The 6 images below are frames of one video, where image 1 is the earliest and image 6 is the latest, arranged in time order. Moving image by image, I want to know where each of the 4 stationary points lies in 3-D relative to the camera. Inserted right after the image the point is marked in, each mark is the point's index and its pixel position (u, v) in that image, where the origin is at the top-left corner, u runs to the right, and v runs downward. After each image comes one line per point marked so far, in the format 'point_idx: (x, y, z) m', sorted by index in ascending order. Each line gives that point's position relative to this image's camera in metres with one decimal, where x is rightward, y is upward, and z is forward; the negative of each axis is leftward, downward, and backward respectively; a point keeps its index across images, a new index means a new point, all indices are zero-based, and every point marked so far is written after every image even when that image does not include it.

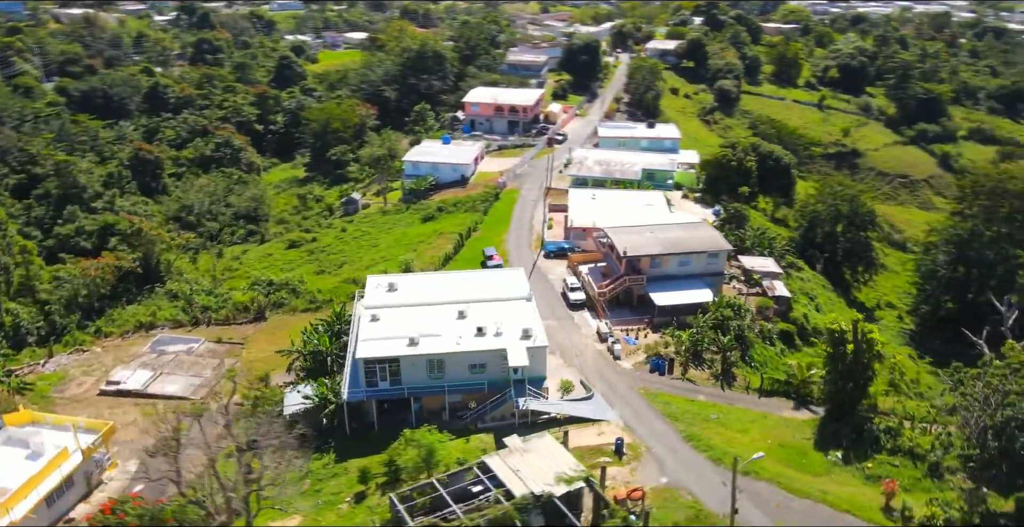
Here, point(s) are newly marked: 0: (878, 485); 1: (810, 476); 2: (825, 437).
0: (+7.6, -4.6, +15.6) m
1: (+6.4, -4.5, +15.9) m
2: (+7.4, -4.1, +17.5) m
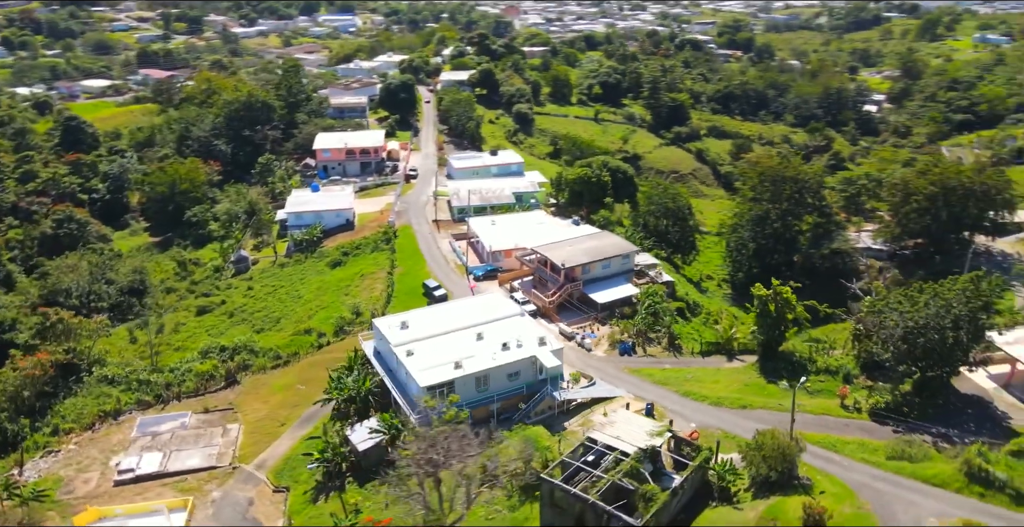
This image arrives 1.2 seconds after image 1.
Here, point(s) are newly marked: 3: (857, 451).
0: (+9.3, -3.9, +22.4) m
1: (+8.0, -4.0, +22.3) m
2: (+8.3, -3.6, +24.1) m
3: (+8.5, -4.5, +18.2) m
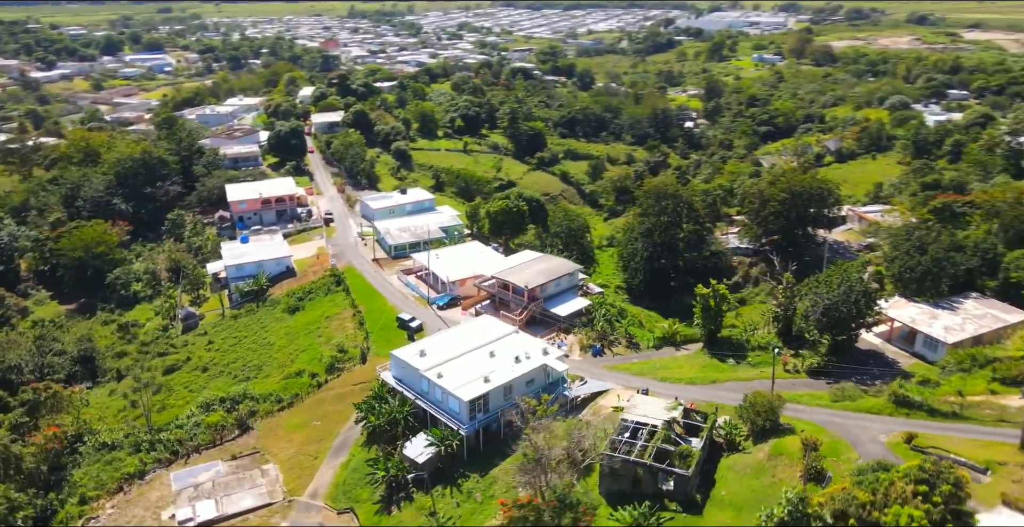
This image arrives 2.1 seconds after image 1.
0: (+9.7, -3.9, +28.8) m
1: (+8.5, -4.1, +28.4) m
2: (+8.3, -3.7, +30.3) m
3: (+9.9, -4.4, +24.5) m
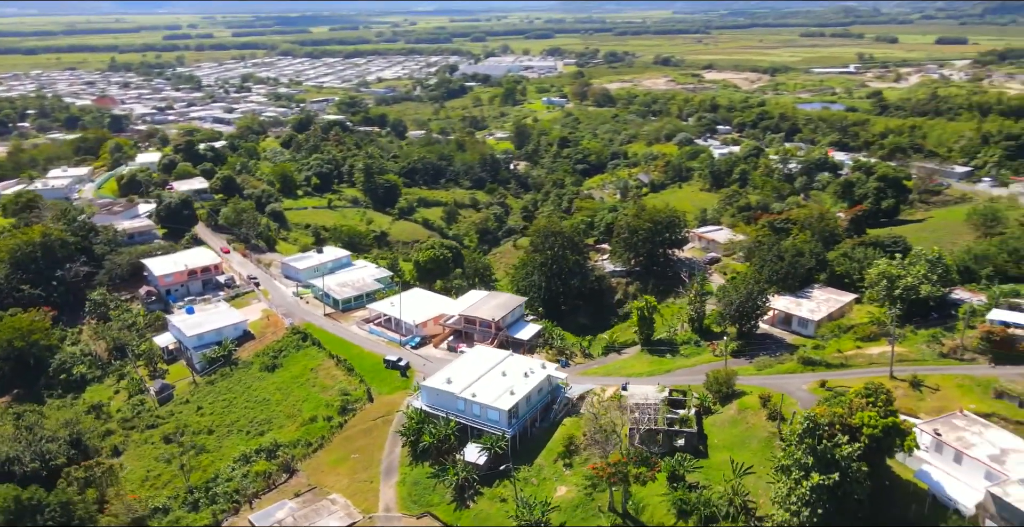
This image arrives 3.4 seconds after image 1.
0: (+9.3, -4.7, +38.3) m
1: (+8.3, -5.0, +37.6) m
2: (+7.6, -4.7, +39.4) m
3: (+10.8, -4.9, +34.3) m
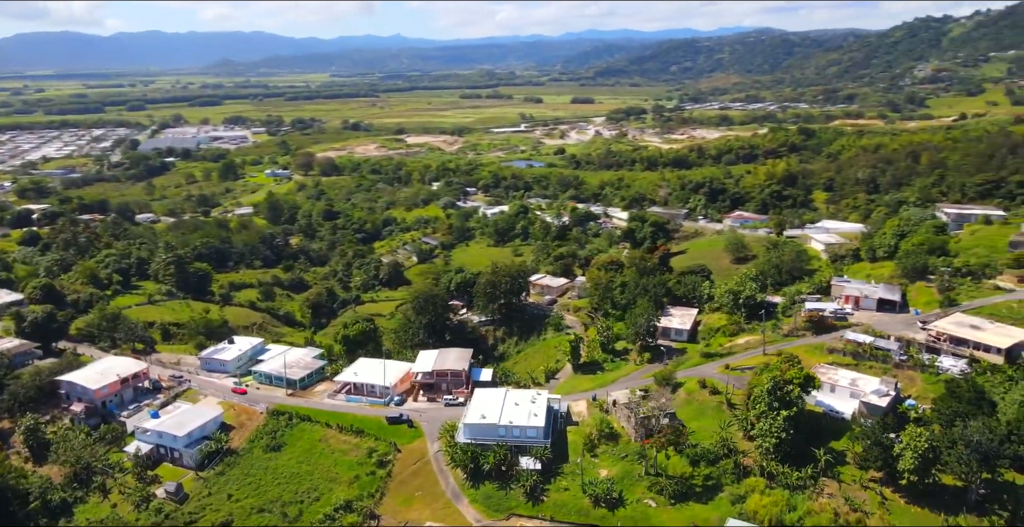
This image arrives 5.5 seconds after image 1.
0: (+7.3, -7.3, +52.1) m
1: (+6.7, -7.7, +51.0) m
2: (+5.3, -7.6, +52.4) m
3: (+10.2, -6.9, +49.1) m
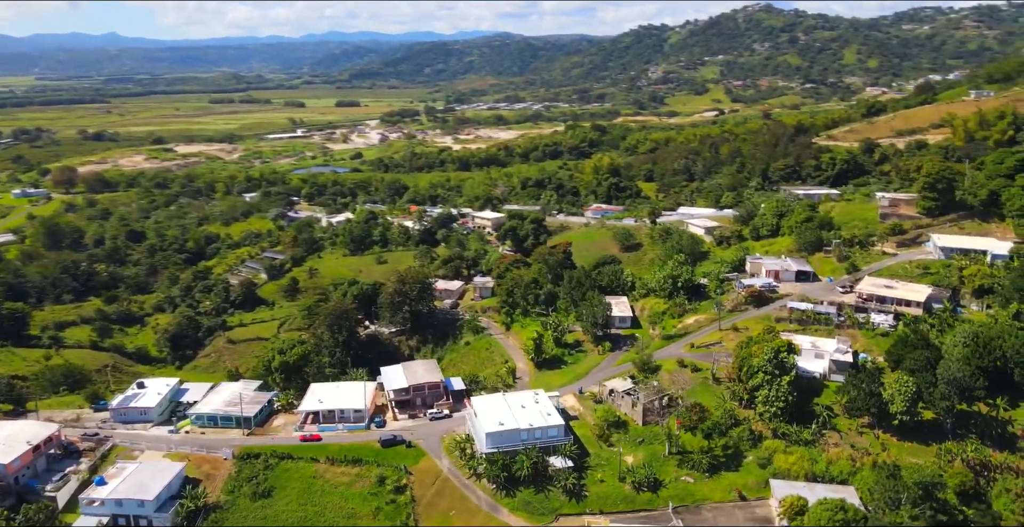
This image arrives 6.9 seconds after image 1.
0: (+4.8, -6.9, +53.5) m
1: (+4.6, -7.3, +52.3) m
2: (+2.8, -7.4, +53.1) m
3: (+8.5, -6.3, +51.5) m
